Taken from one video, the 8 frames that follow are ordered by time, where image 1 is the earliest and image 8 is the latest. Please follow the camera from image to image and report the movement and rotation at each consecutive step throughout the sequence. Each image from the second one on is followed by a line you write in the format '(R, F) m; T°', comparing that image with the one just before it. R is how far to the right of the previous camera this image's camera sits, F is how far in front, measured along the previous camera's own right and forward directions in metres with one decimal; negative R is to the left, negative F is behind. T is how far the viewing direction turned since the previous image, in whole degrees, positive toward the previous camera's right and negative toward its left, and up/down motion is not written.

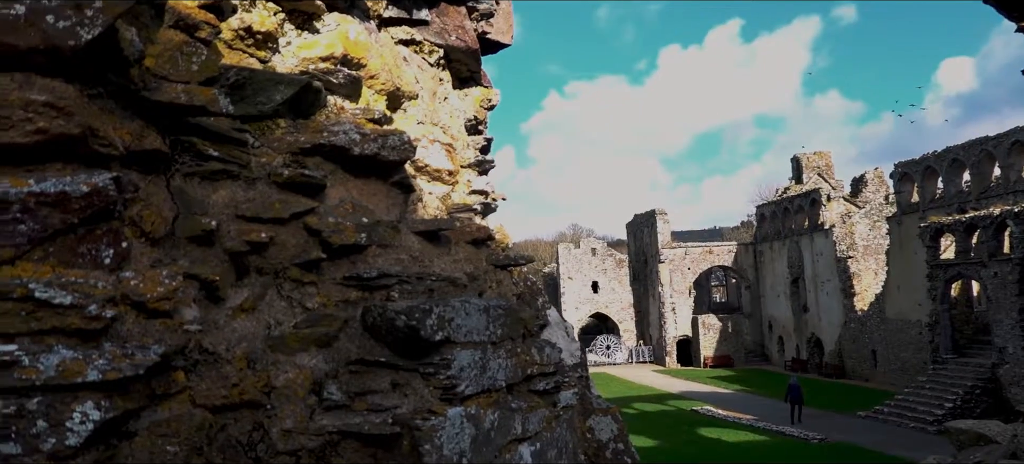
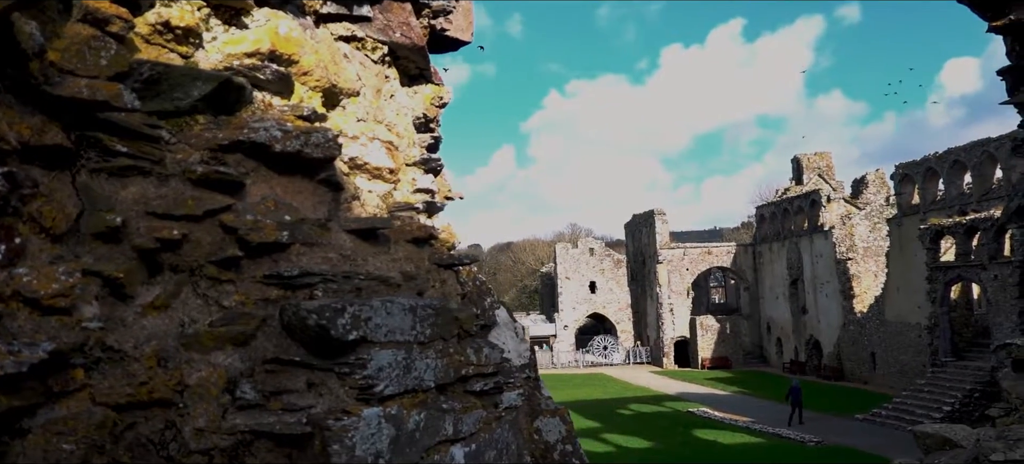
(+0.4, 0.0) m; 0°
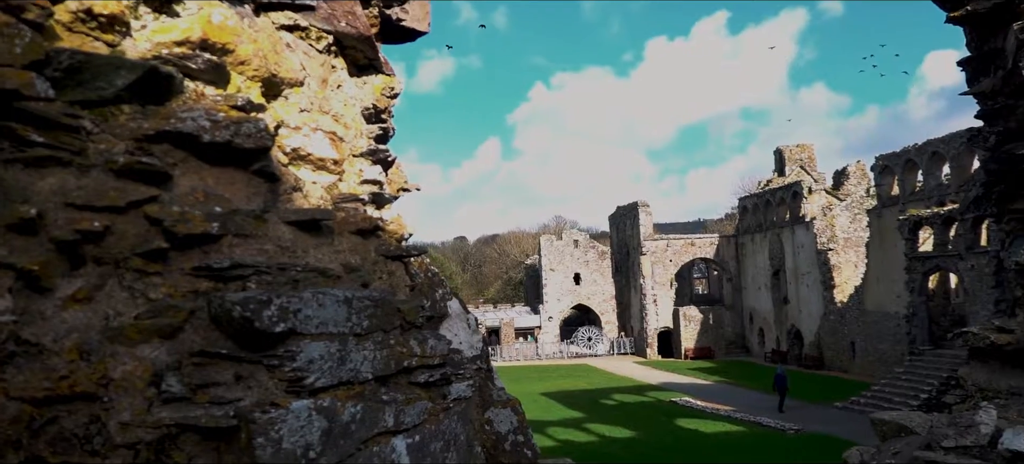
(+0.3, 0.0) m; +1°
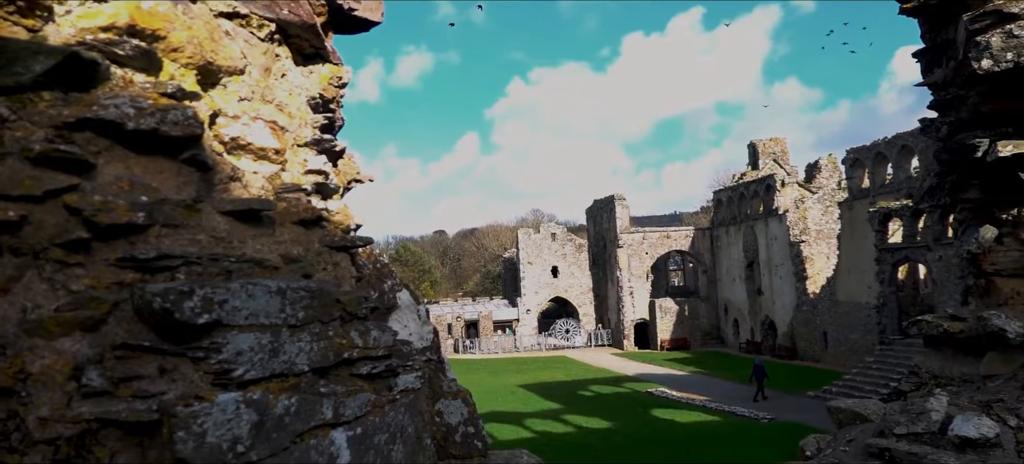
(+0.2, 0.0) m; +2°
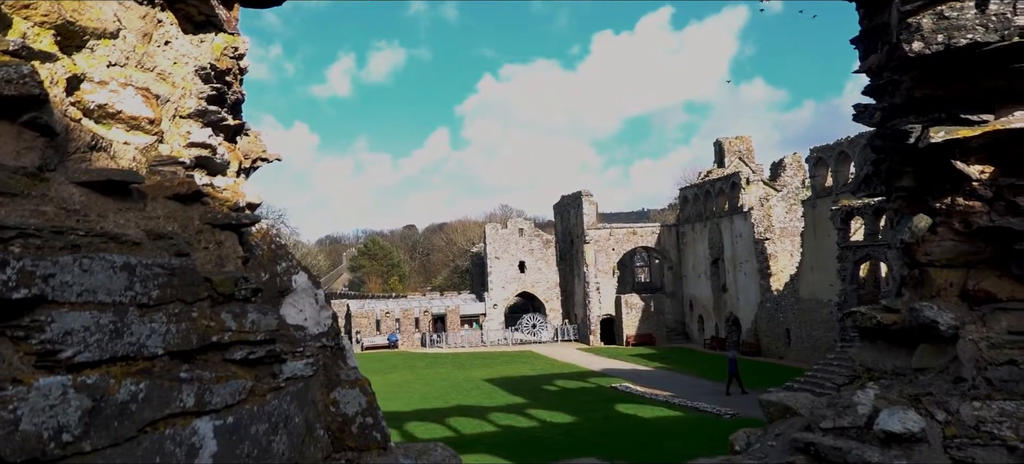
(+0.5, +0.2) m; +3°
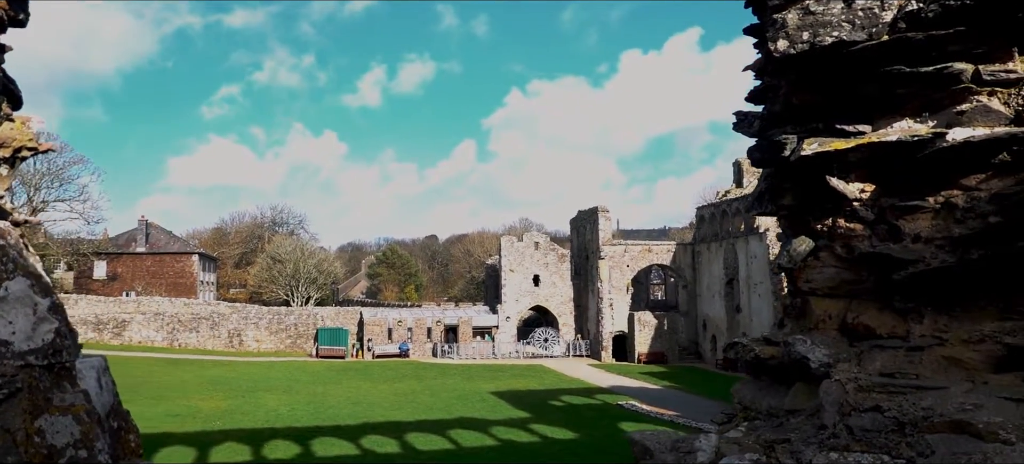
(+1.9, +0.8) m; -1°
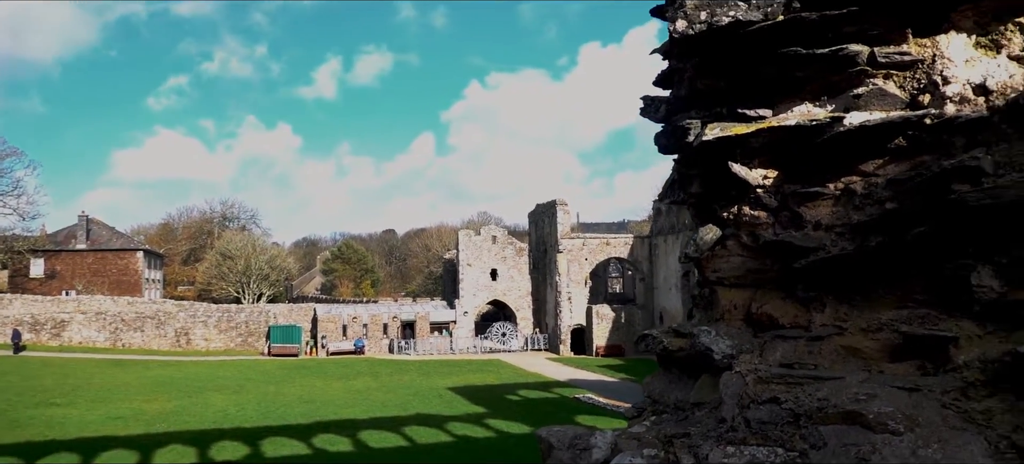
(+0.6, +0.3) m; +4°
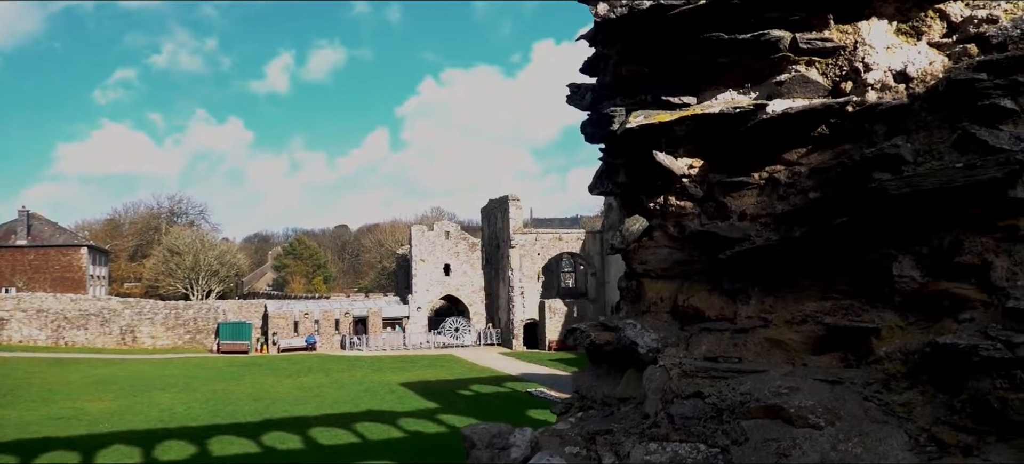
(+0.3, +0.3) m; +4°
